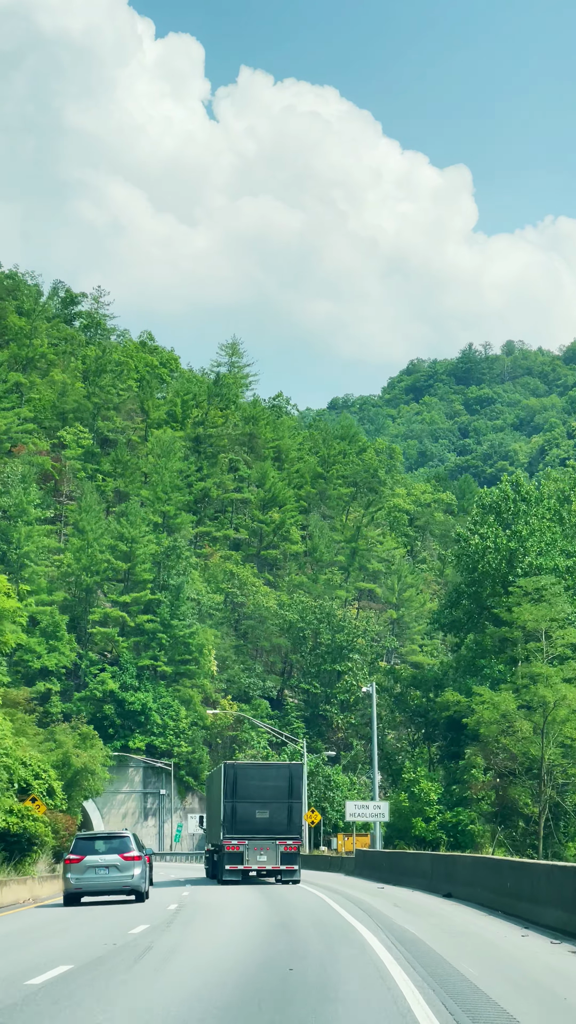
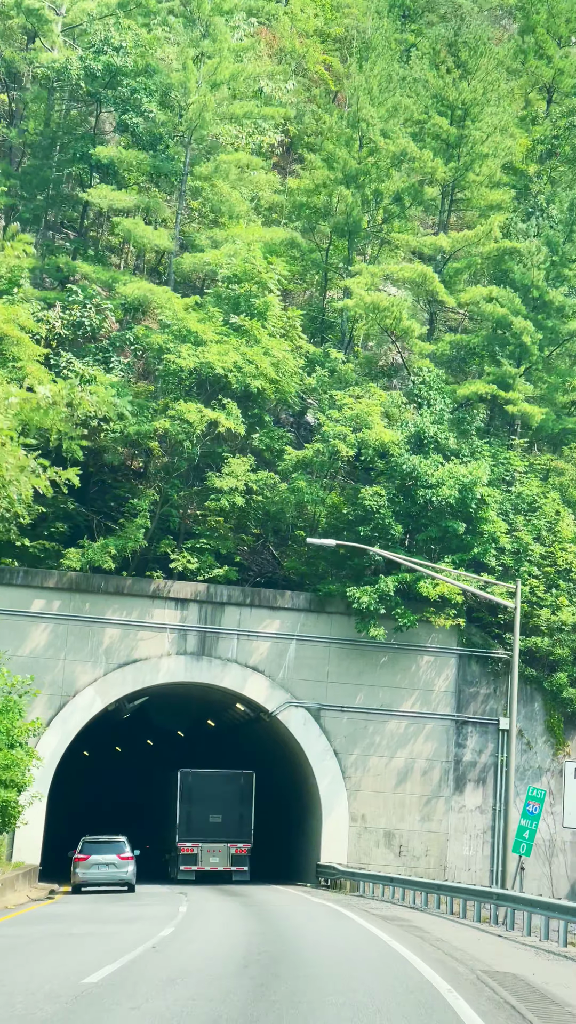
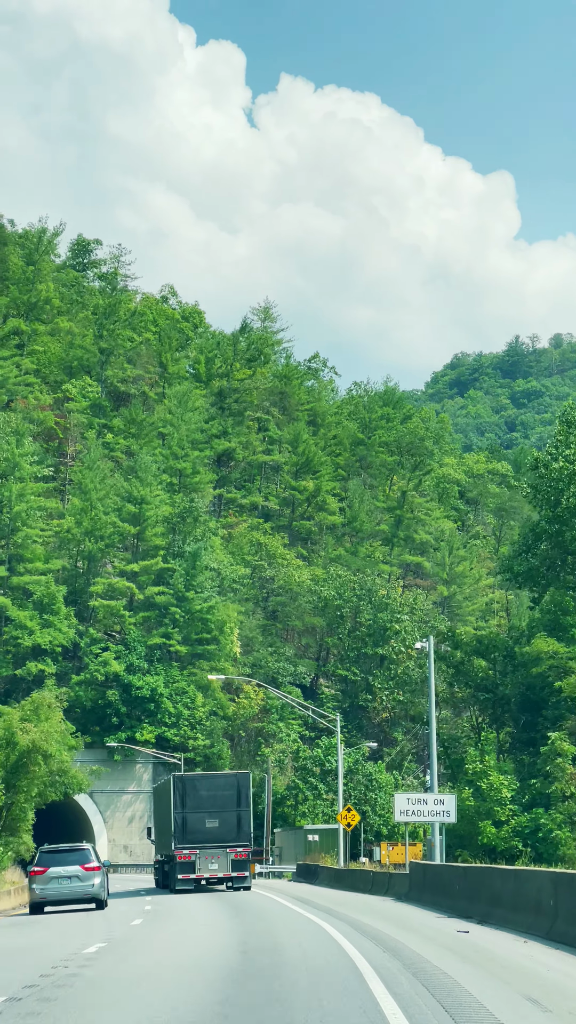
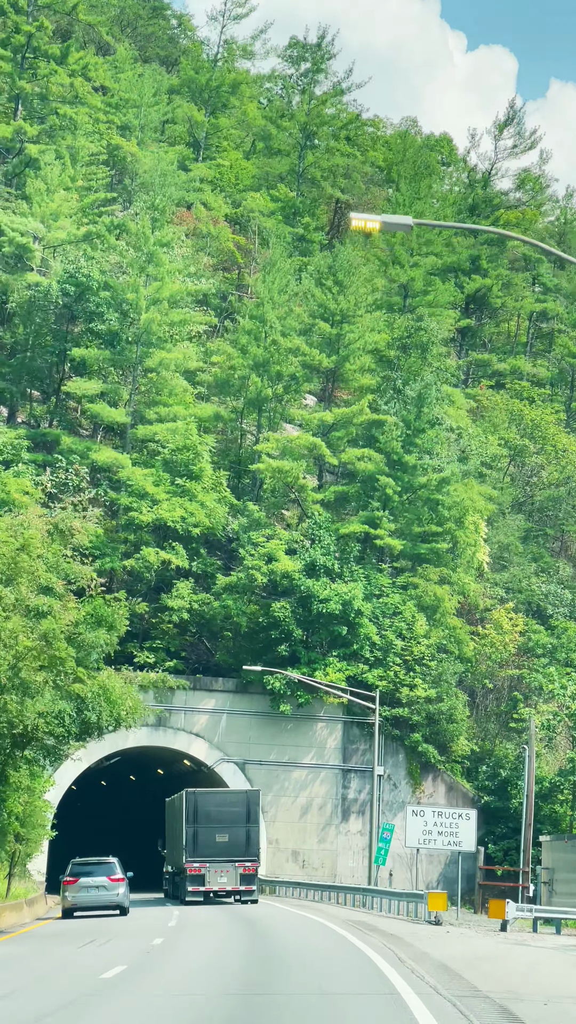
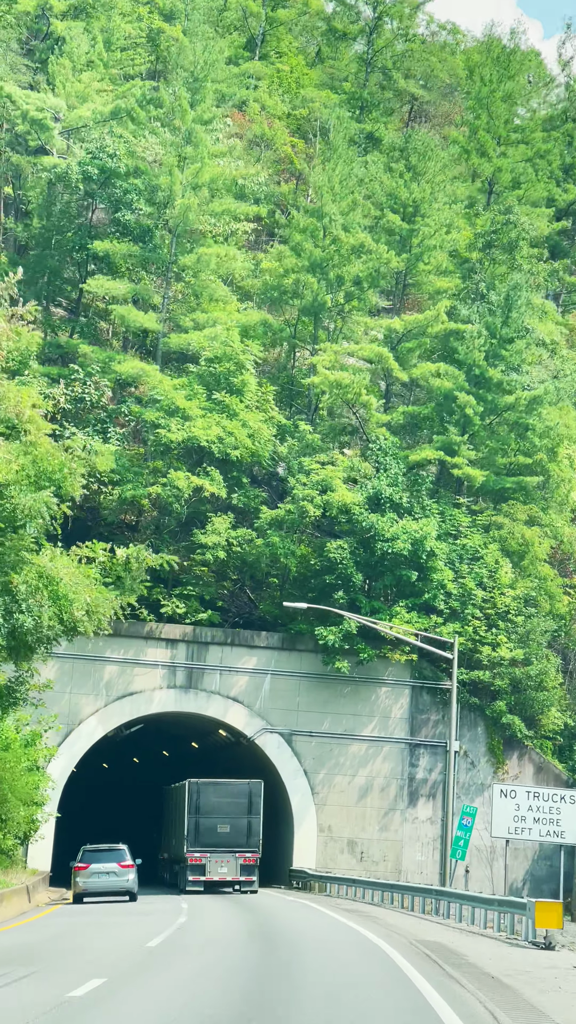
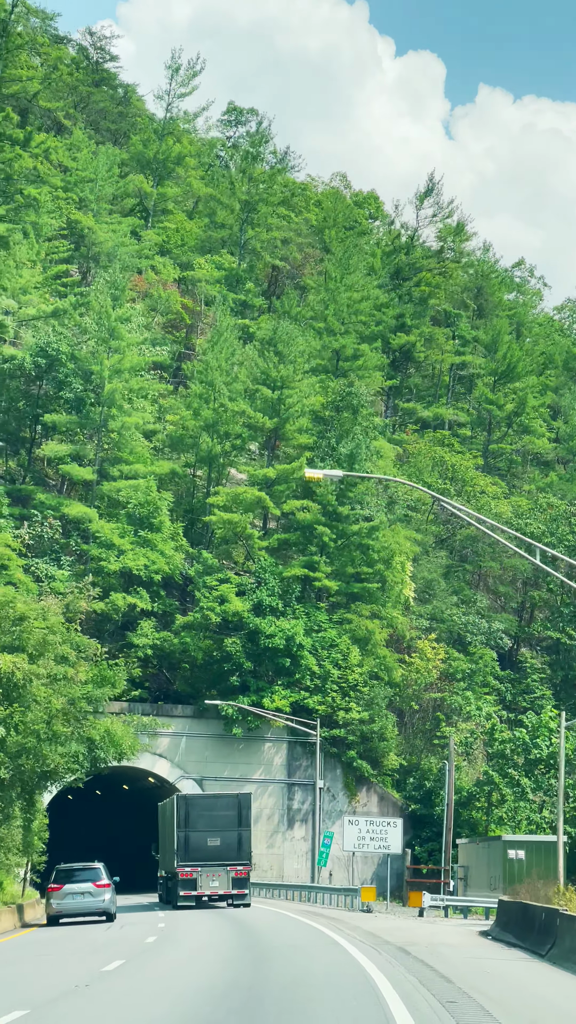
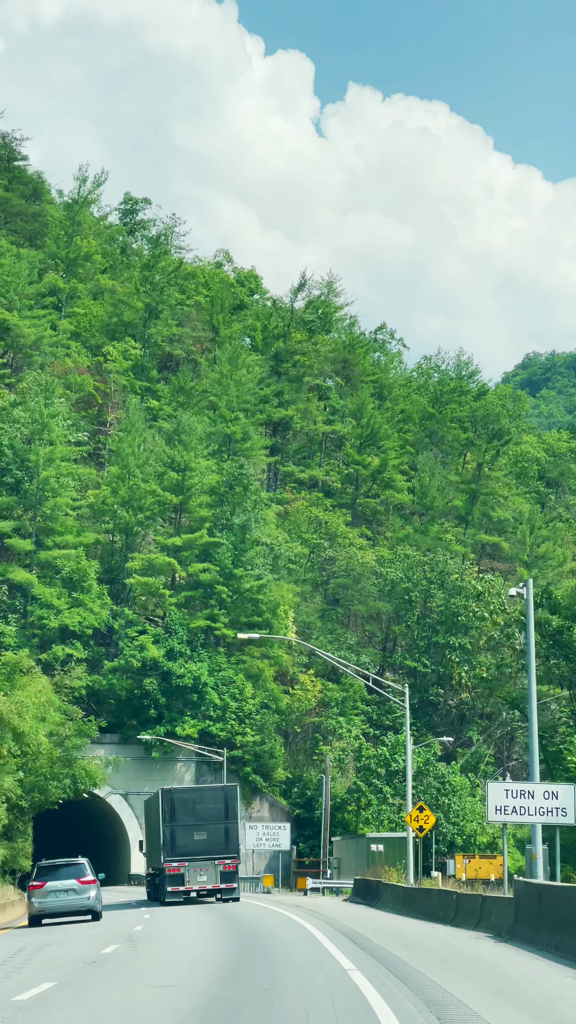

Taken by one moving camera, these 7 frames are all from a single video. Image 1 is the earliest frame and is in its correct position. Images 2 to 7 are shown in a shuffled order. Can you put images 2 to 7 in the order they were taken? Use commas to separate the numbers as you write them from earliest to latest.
3, 7, 6, 4, 5, 2
